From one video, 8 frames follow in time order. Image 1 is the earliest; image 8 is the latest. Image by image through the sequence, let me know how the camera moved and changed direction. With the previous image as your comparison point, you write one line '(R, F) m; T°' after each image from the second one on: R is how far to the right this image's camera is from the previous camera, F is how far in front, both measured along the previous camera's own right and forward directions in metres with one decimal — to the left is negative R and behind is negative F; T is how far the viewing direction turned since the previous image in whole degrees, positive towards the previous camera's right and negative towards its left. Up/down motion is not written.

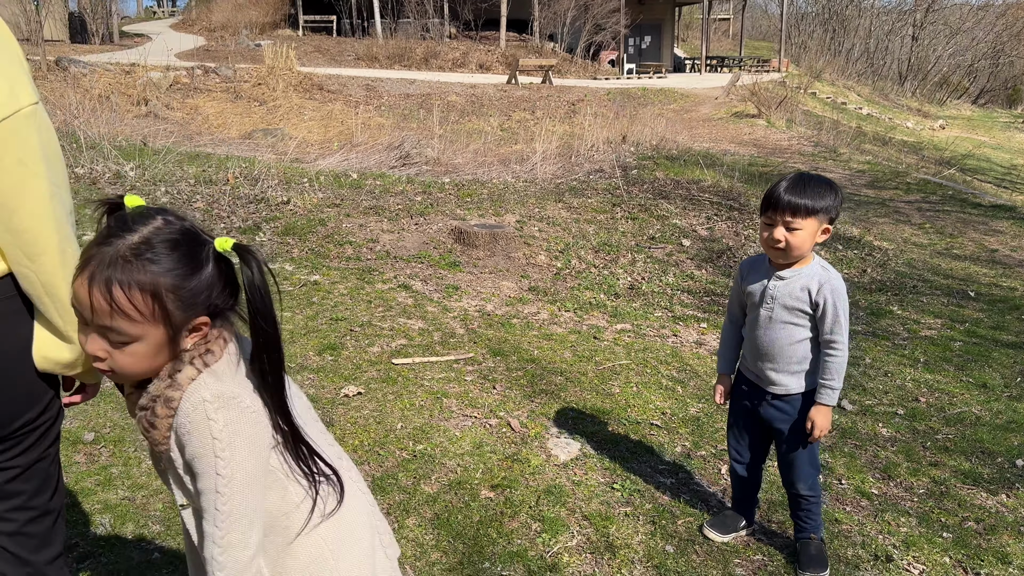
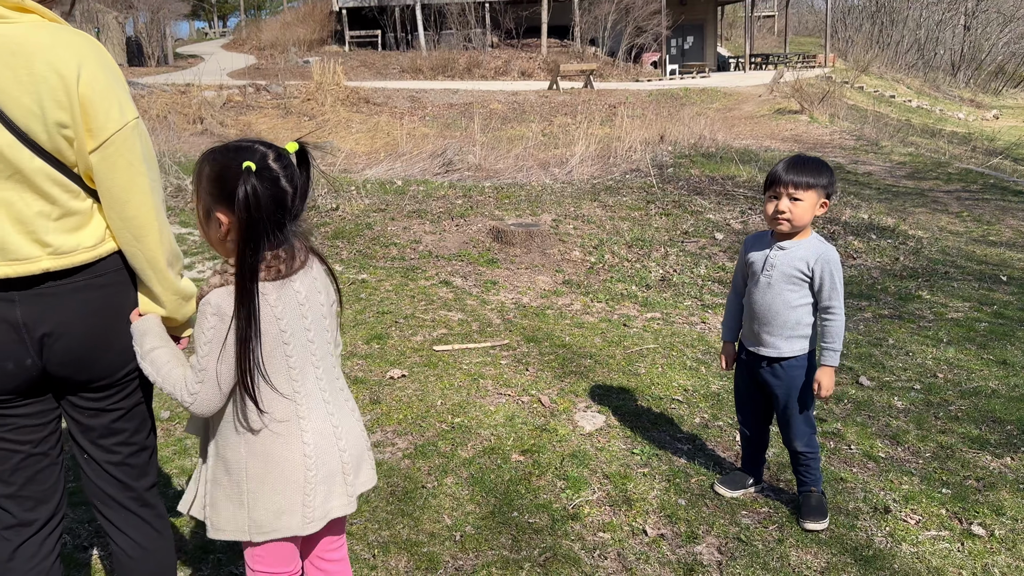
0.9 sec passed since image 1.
(+0.1, -0.3) m; -3°
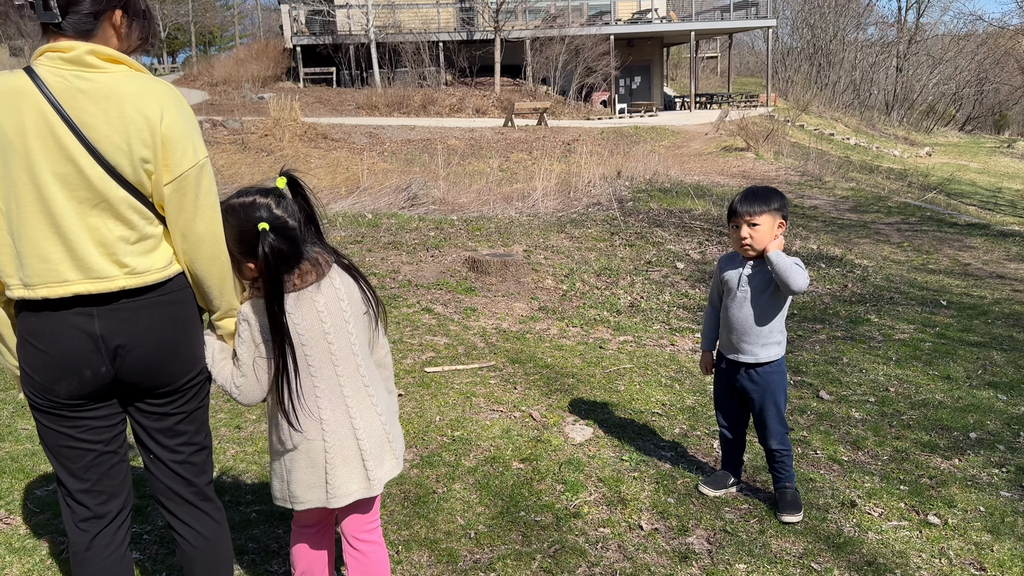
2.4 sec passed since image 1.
(-0.2, -0.2) m; +3°
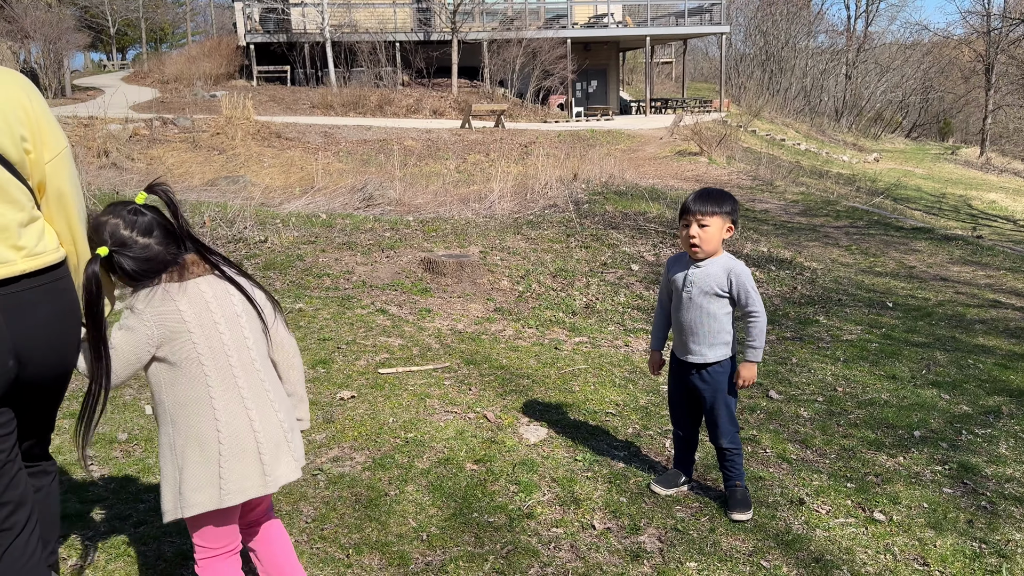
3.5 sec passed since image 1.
(0.0, 0.0) m; +3°
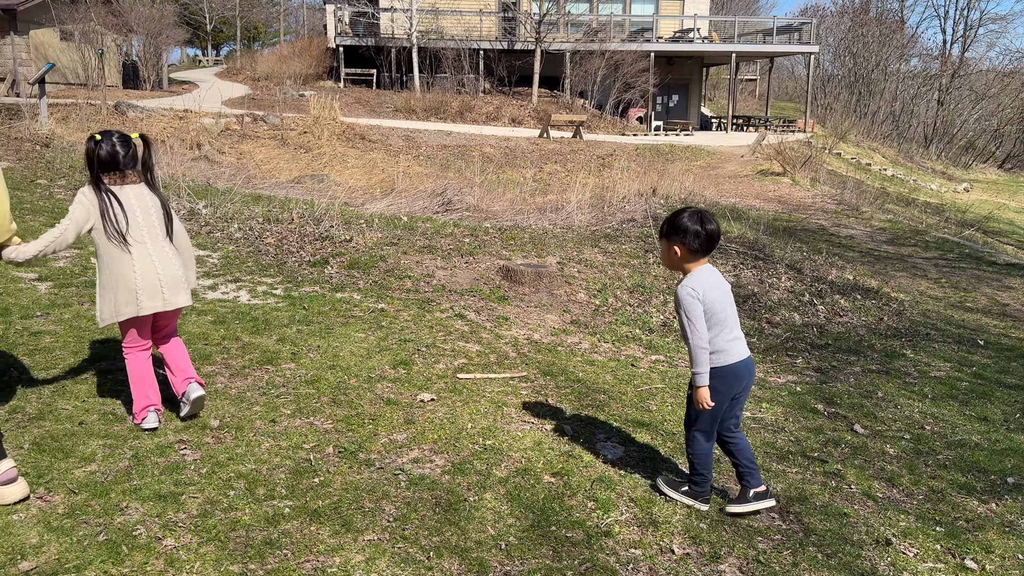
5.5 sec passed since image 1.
(-0.1, 0.0) m; -5°
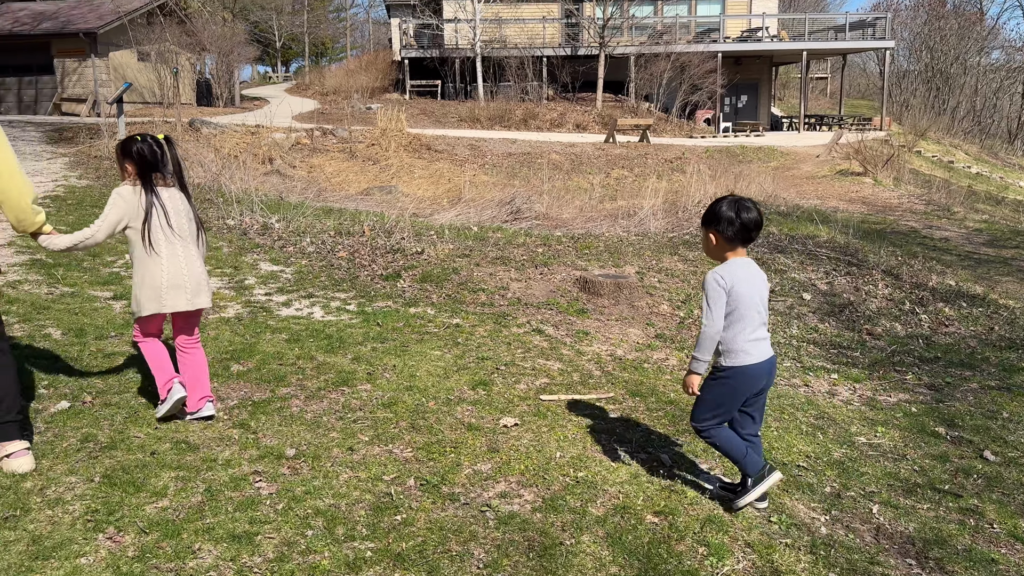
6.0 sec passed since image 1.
(-0.1, +0.3) m; -5°
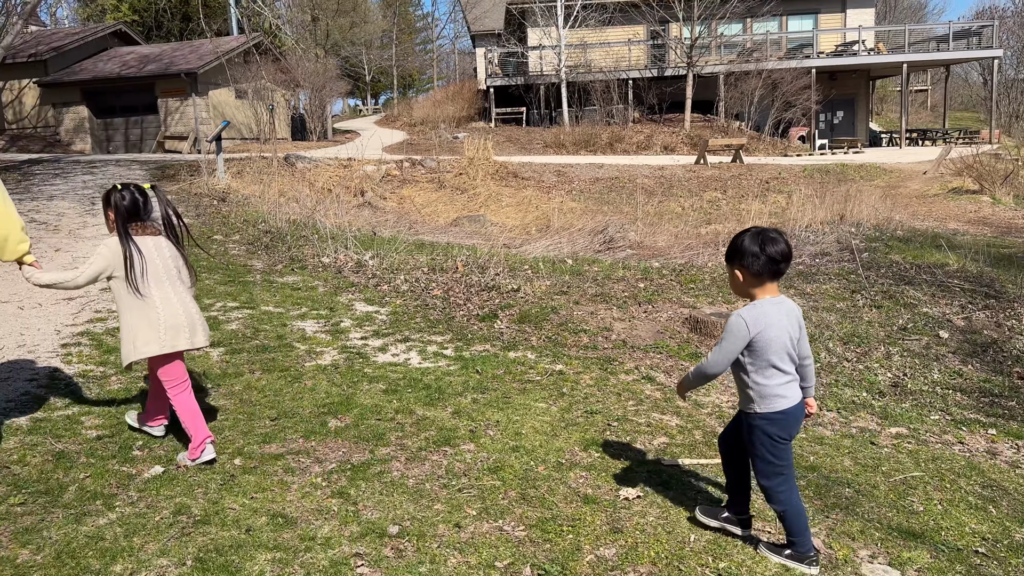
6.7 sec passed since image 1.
(-0.1, +0.3) m; -6°
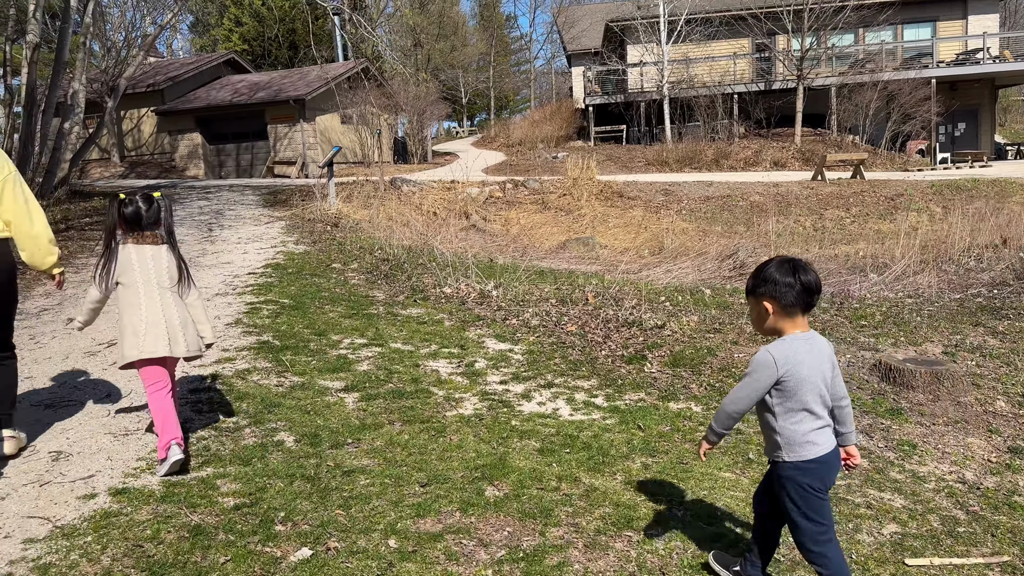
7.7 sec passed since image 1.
(-0.4, +0.5) m; -6°
